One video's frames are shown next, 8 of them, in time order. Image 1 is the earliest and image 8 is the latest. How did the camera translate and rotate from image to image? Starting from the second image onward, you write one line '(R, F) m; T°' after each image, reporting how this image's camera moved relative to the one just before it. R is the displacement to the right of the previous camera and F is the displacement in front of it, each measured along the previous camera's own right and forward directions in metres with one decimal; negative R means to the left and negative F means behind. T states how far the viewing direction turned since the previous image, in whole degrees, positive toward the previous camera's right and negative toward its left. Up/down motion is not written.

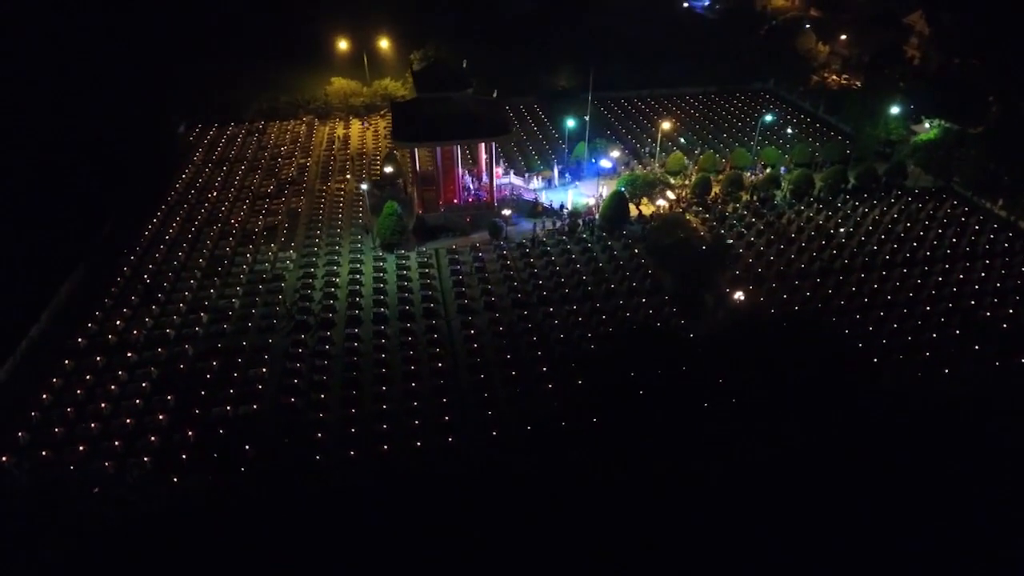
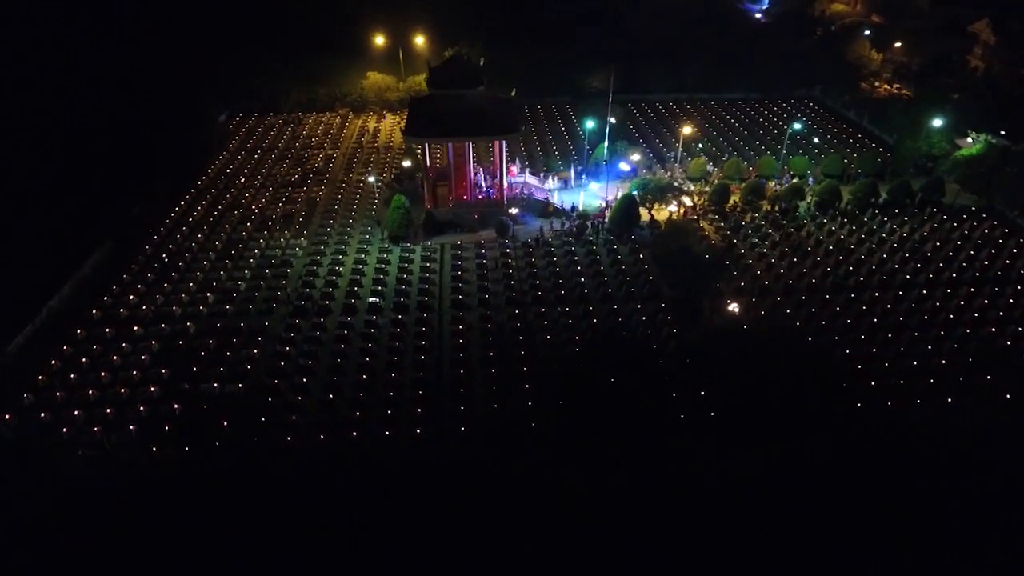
(+1.7, 0.0) m; -5°
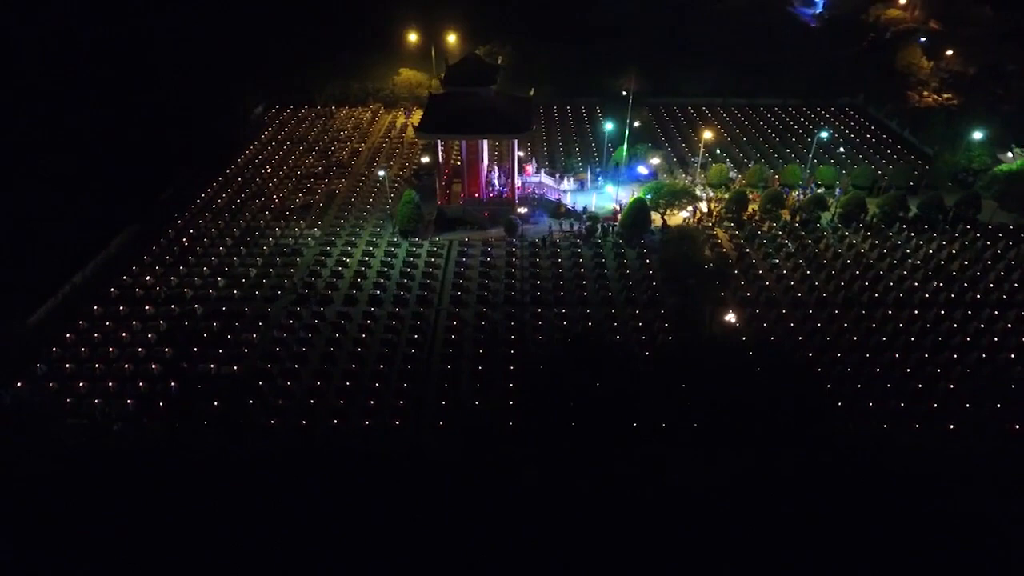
(+1.4, 0.0) m; -5°
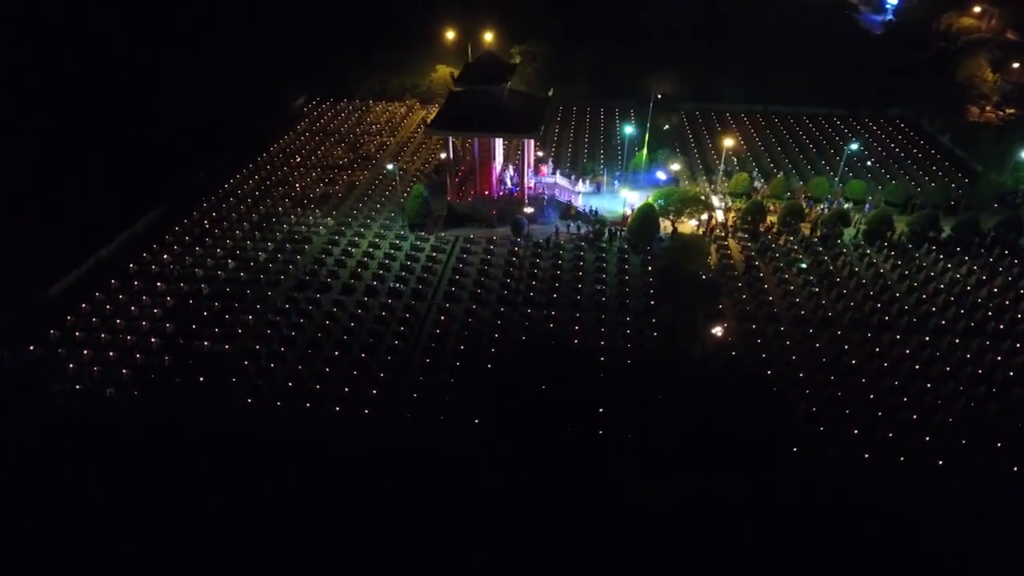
(+1.9, +0.1) m; -6°
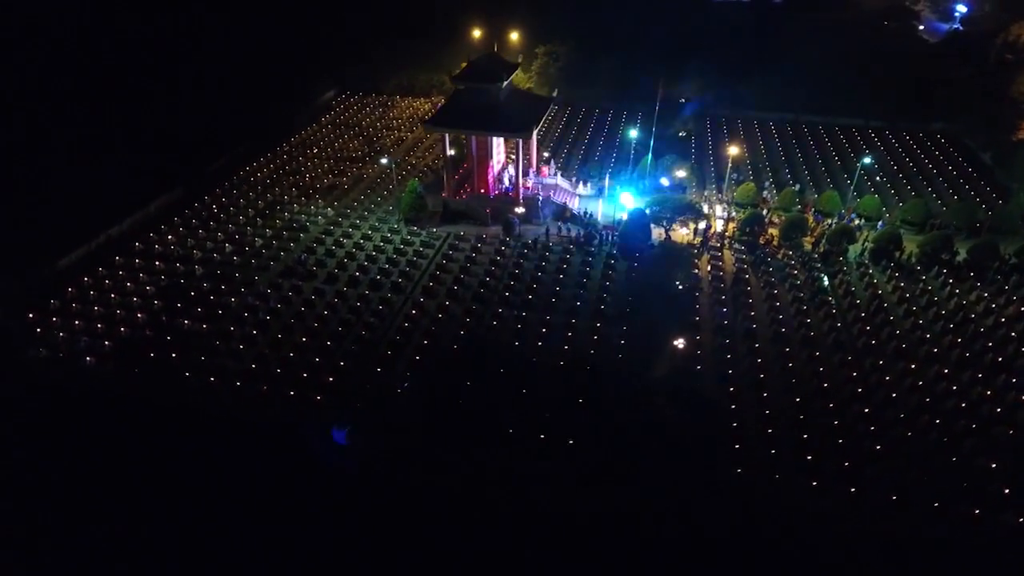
(+2.3, +0.2) m; -6°
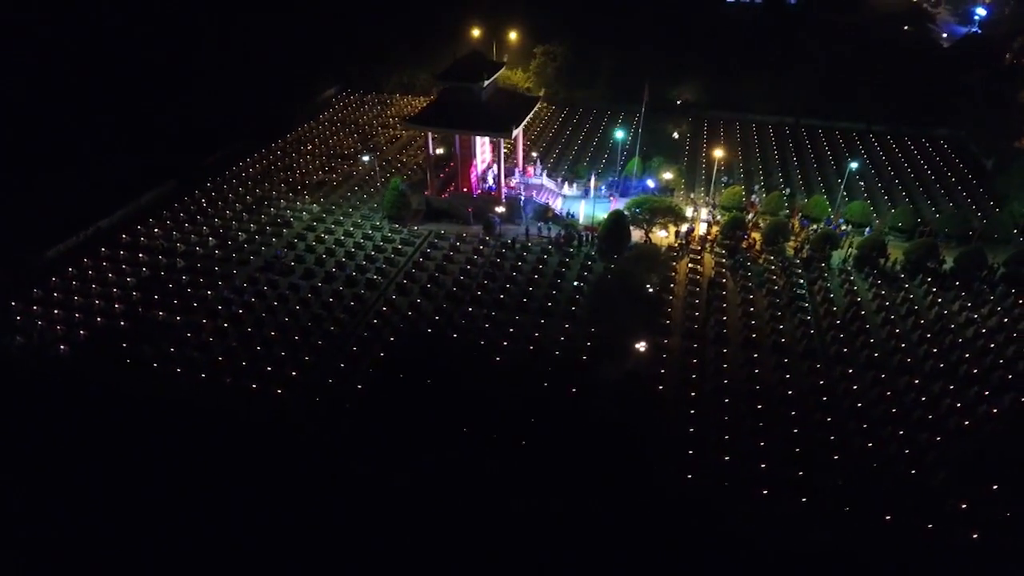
(+1.3, +0.1) m; -2°
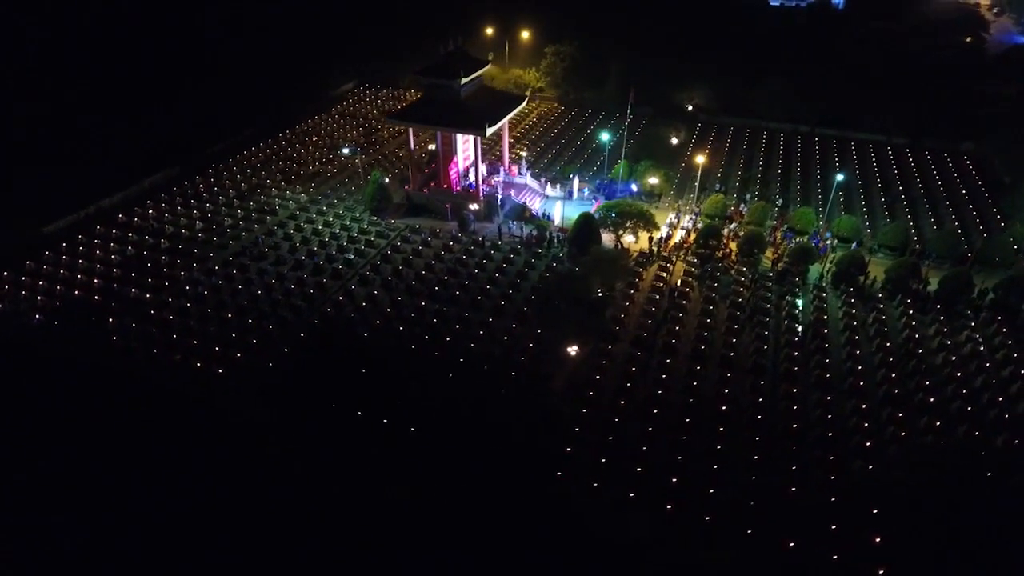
(+2.6, +0.2) m; -5°
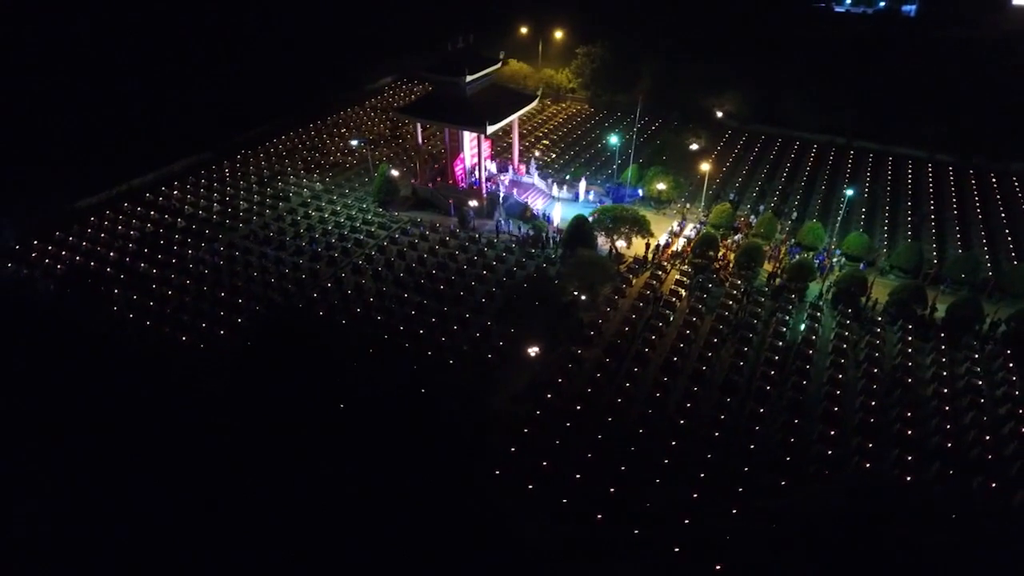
(+2.1, +0.2) m; -6°
